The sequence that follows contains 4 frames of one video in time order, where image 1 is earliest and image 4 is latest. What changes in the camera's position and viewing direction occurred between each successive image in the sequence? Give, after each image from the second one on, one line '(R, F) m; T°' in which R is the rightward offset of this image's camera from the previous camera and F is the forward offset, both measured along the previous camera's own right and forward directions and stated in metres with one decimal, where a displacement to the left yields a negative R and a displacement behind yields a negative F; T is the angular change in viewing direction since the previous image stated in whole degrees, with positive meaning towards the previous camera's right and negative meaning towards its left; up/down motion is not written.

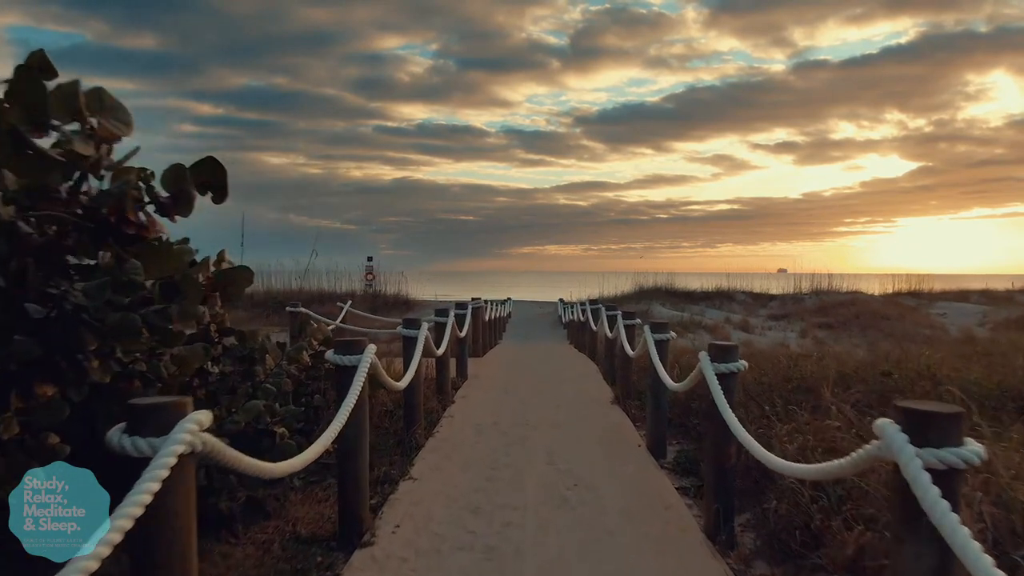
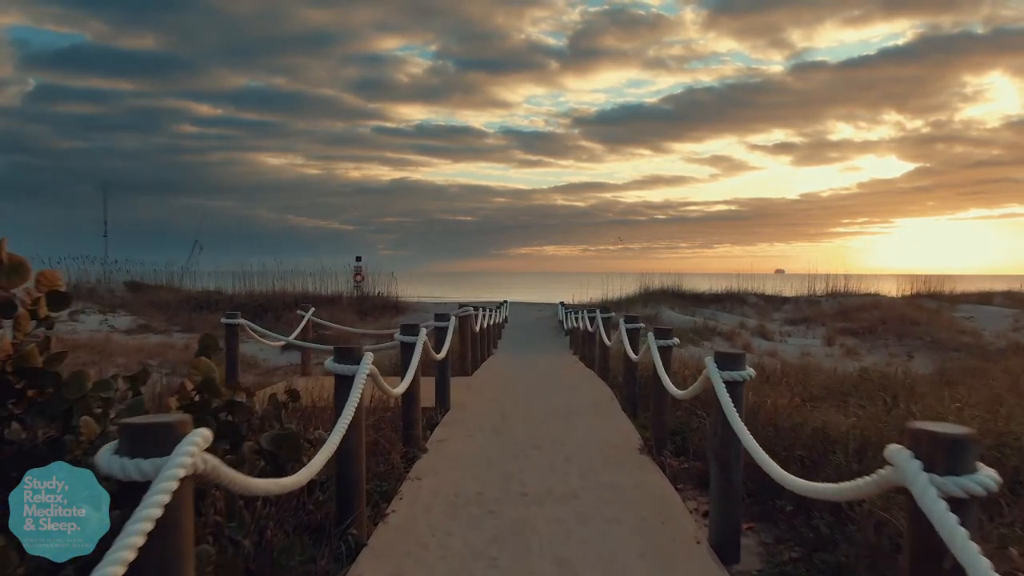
(0.0, +2.0) m; 0°
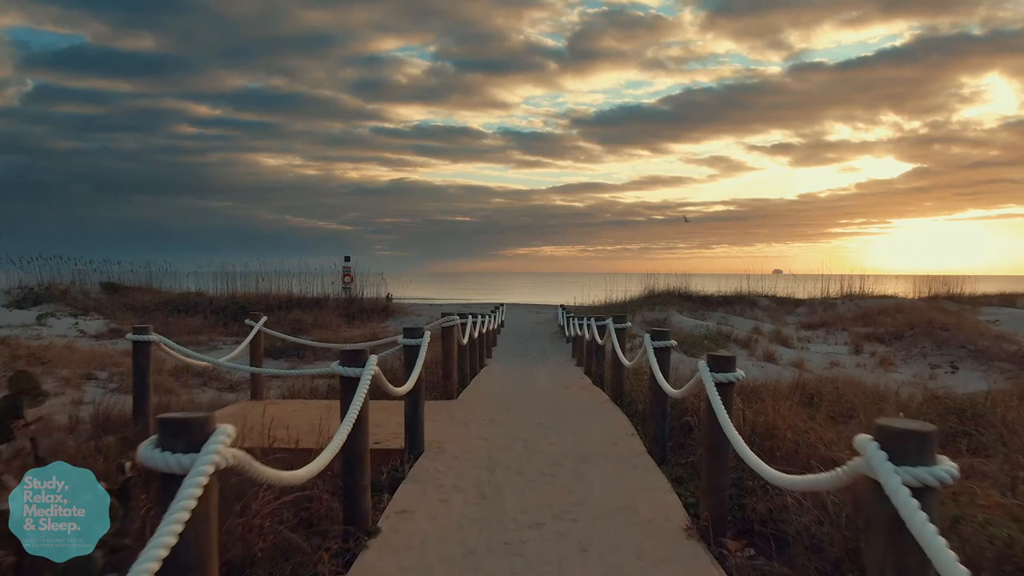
(+0.1, +1.8) m; 0°
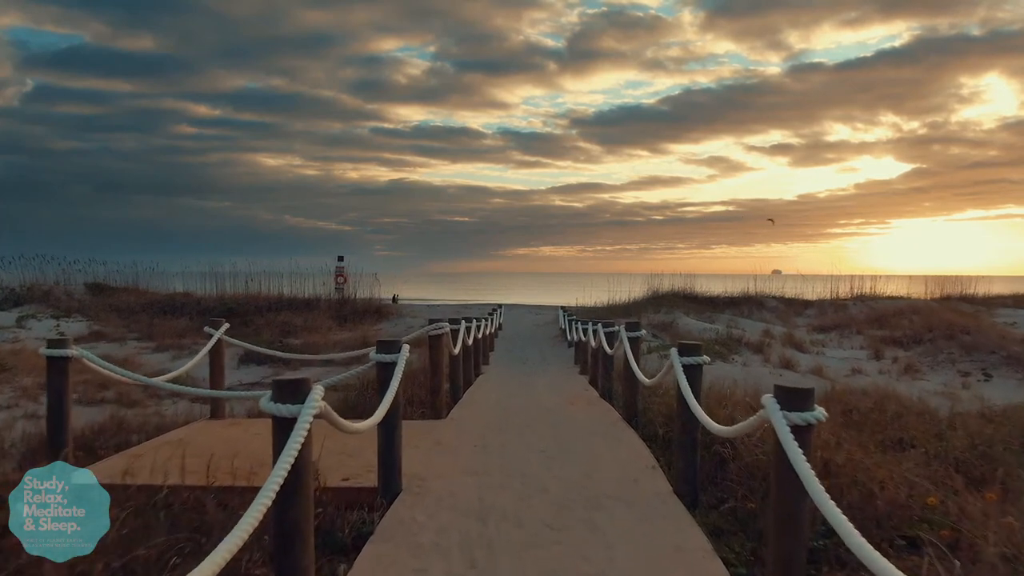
(0.0, +1.1) m; 0°
